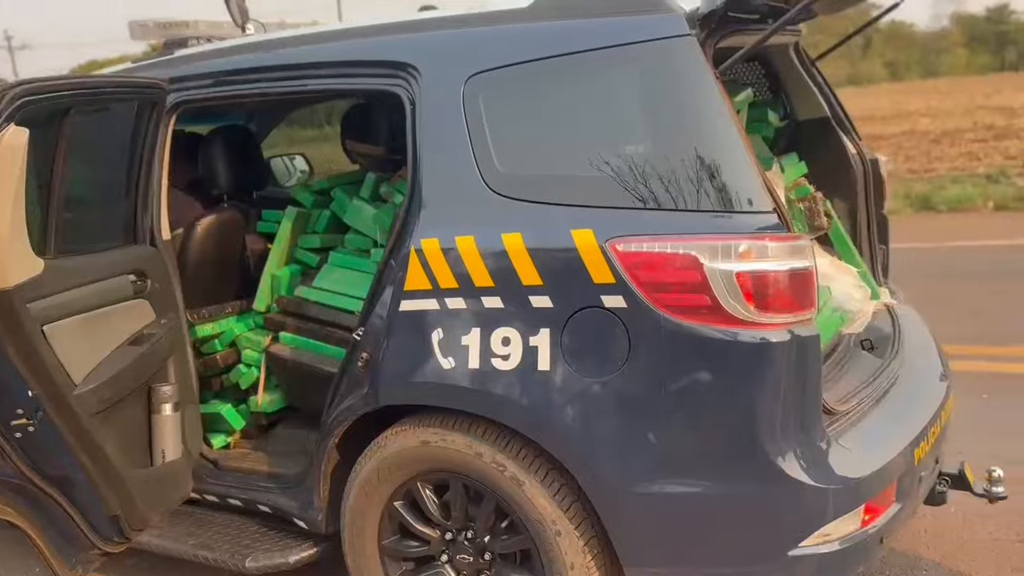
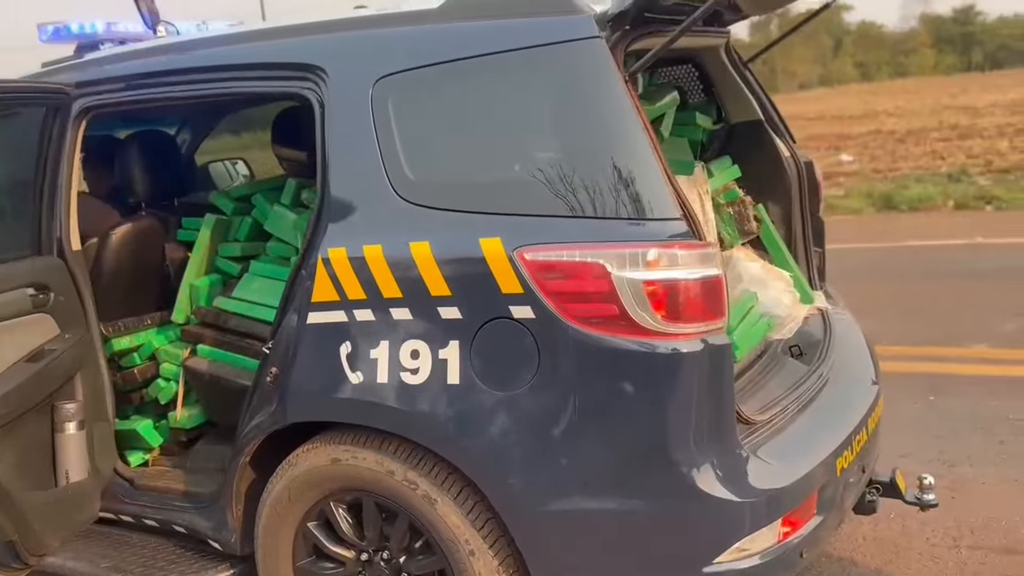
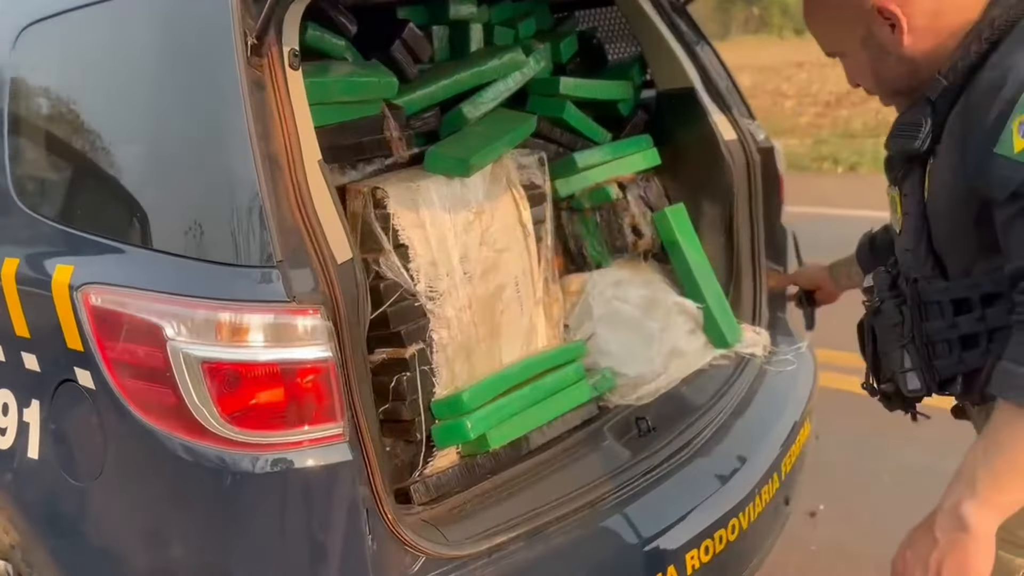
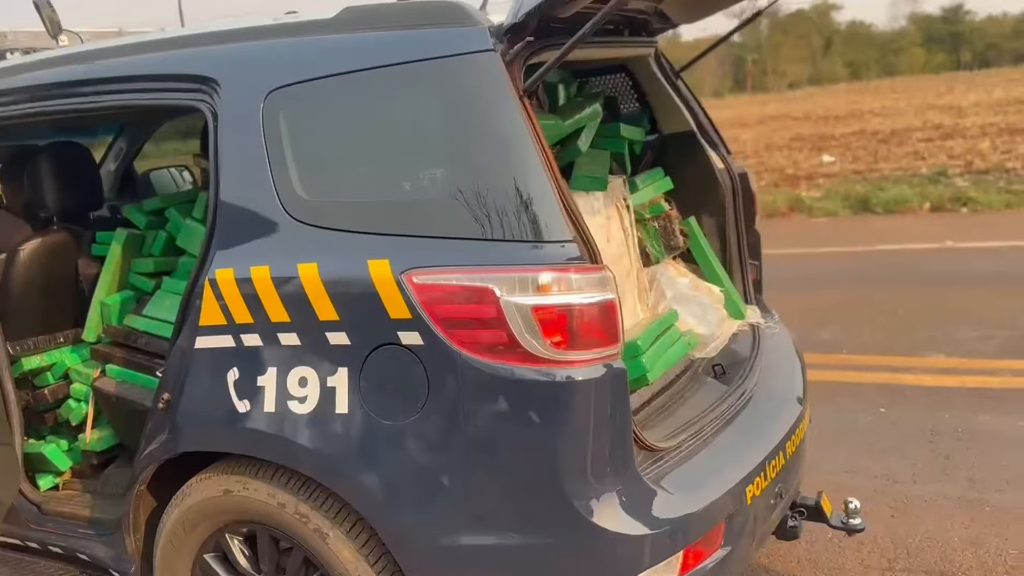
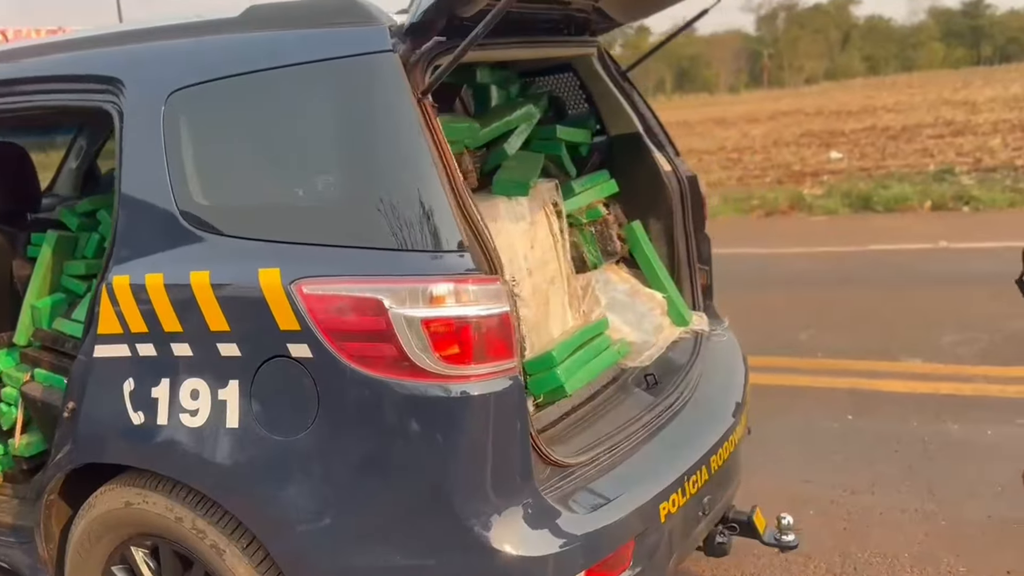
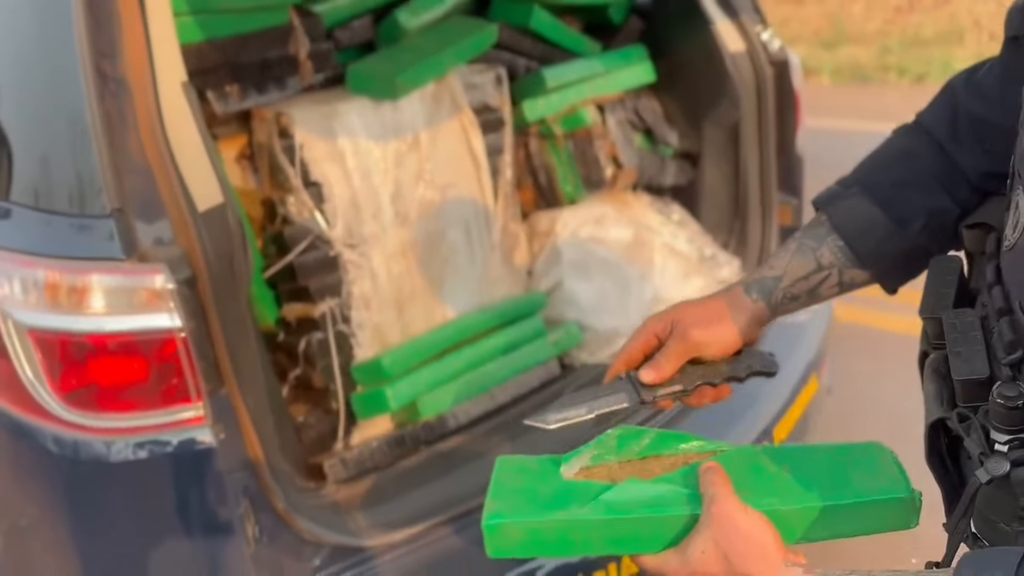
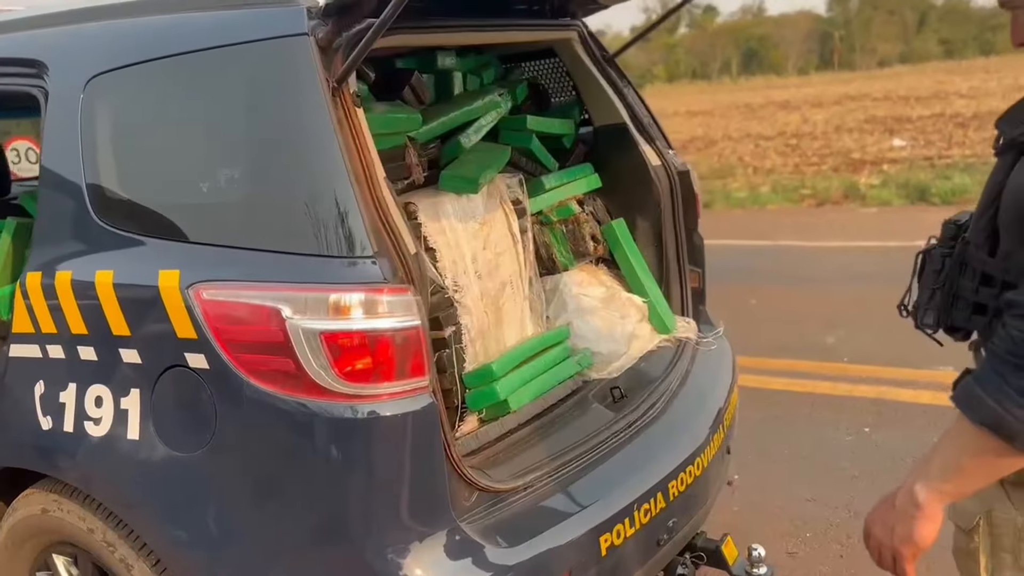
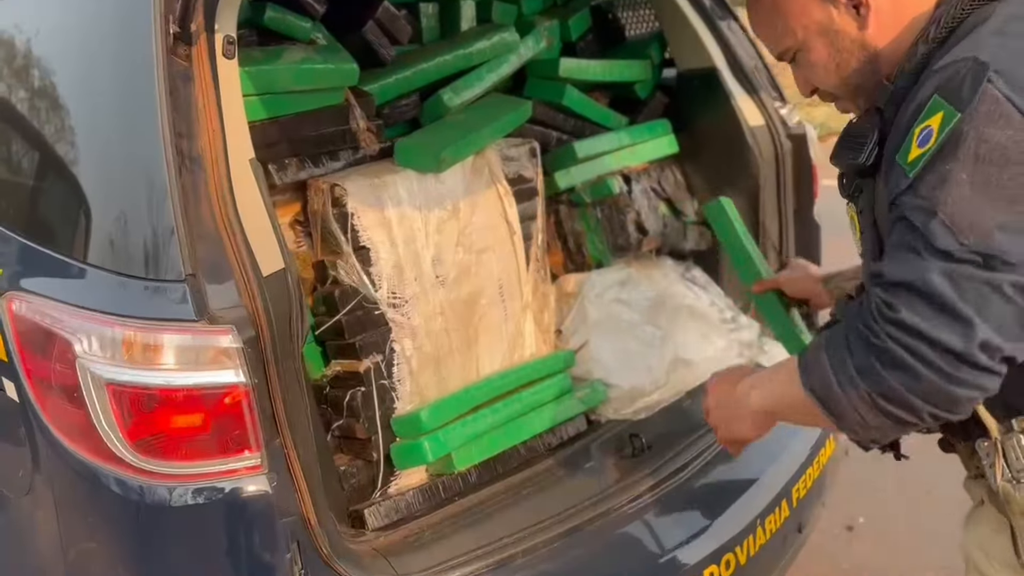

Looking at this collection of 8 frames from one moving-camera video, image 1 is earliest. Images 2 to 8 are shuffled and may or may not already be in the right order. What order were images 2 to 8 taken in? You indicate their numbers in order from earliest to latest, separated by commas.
2, 4, 5, 7, 3, 8, 6
